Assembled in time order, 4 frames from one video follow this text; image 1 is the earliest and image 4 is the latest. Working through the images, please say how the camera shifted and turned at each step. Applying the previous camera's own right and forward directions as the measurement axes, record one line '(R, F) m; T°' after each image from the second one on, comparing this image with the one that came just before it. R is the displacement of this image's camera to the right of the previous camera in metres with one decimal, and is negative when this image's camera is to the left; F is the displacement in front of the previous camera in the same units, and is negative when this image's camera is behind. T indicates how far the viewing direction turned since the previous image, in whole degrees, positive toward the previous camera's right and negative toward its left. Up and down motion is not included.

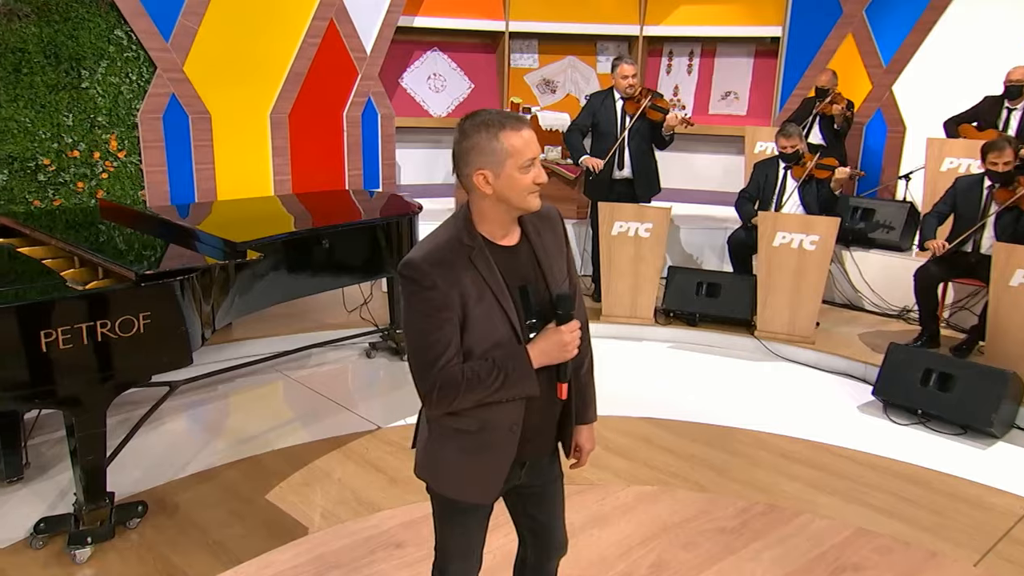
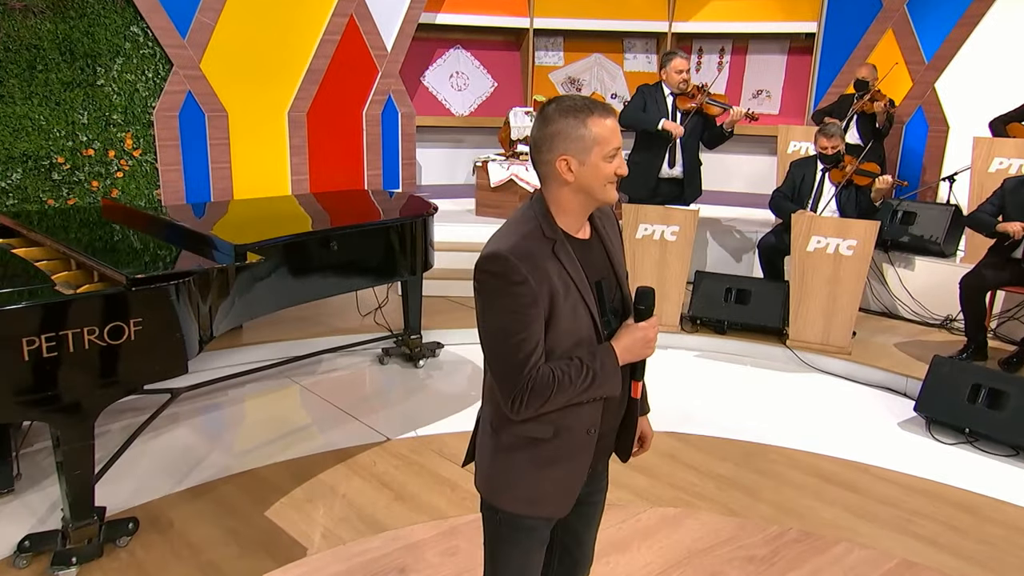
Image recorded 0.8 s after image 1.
(0.0, +0.2) m; -2°
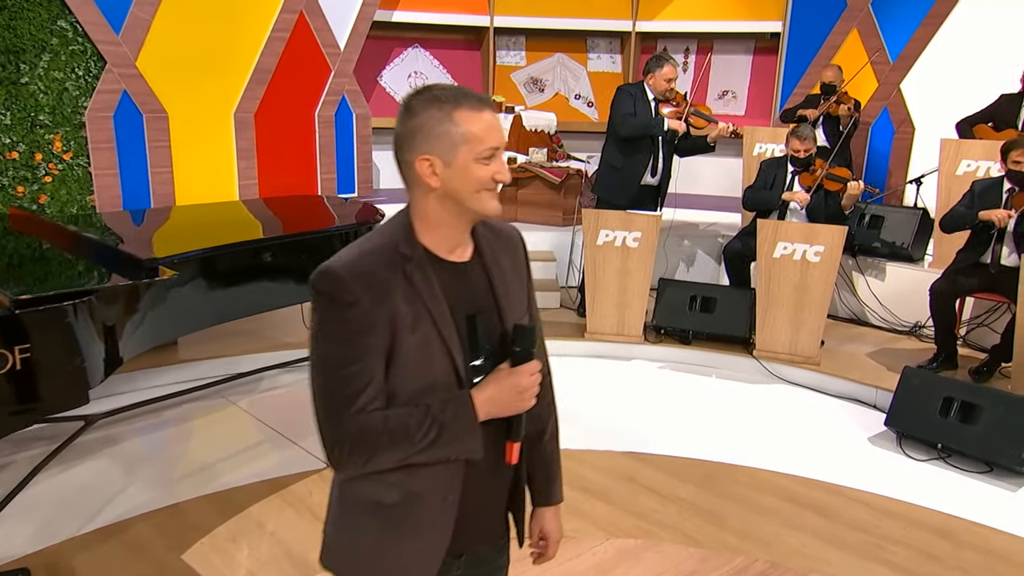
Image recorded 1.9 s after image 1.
(+0.1, +0.2) m; +2°
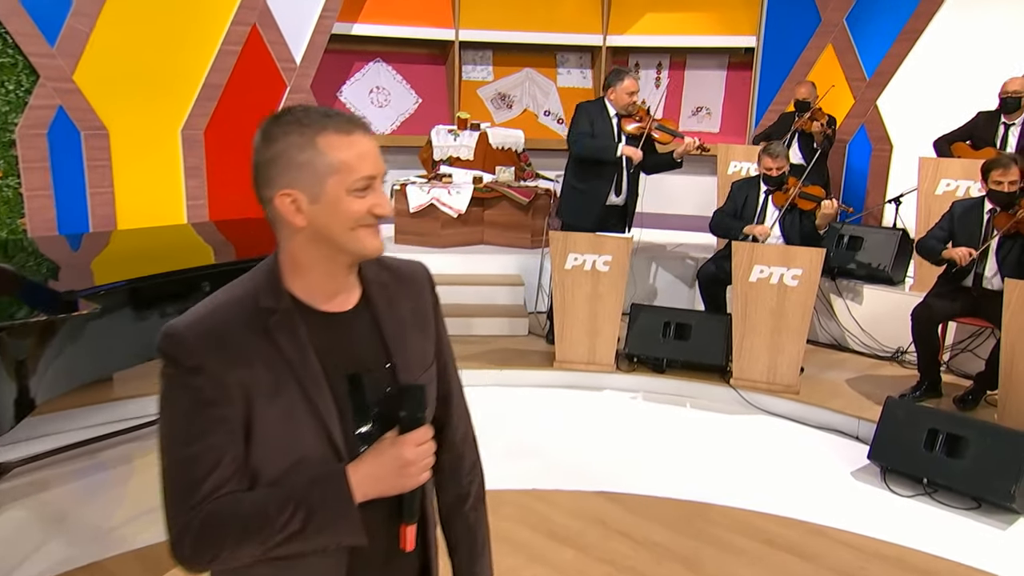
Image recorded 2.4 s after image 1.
(+0.1, +0.3) m; +2°
